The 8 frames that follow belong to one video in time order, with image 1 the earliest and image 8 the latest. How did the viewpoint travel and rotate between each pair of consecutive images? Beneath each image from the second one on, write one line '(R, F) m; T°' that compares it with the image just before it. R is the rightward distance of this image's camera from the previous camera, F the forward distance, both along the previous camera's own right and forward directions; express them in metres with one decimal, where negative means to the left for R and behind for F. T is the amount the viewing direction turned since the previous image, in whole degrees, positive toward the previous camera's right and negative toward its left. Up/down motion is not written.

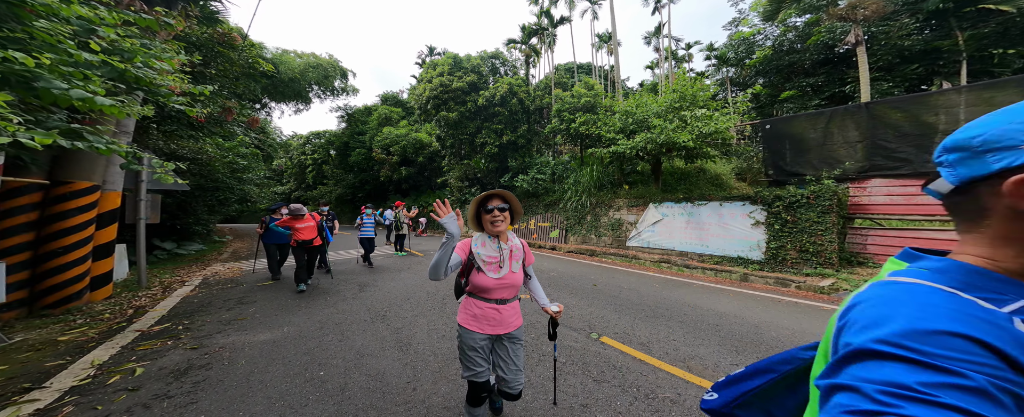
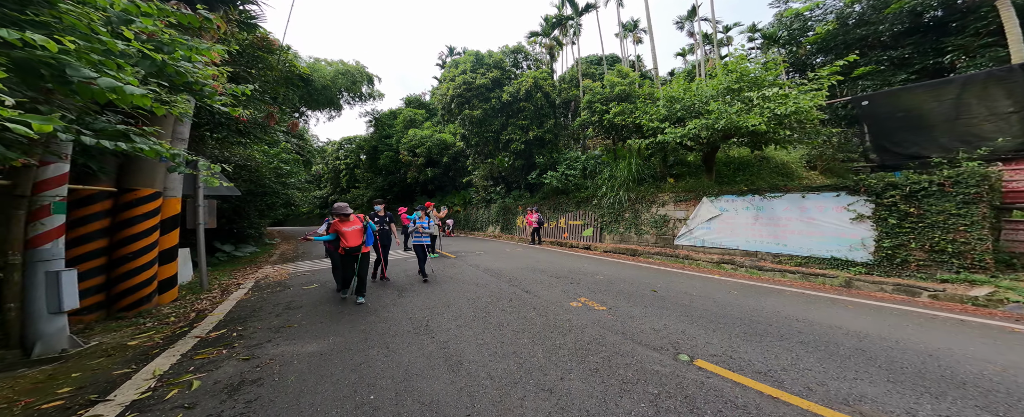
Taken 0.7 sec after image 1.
(-0.4, +0.4) m; -5°
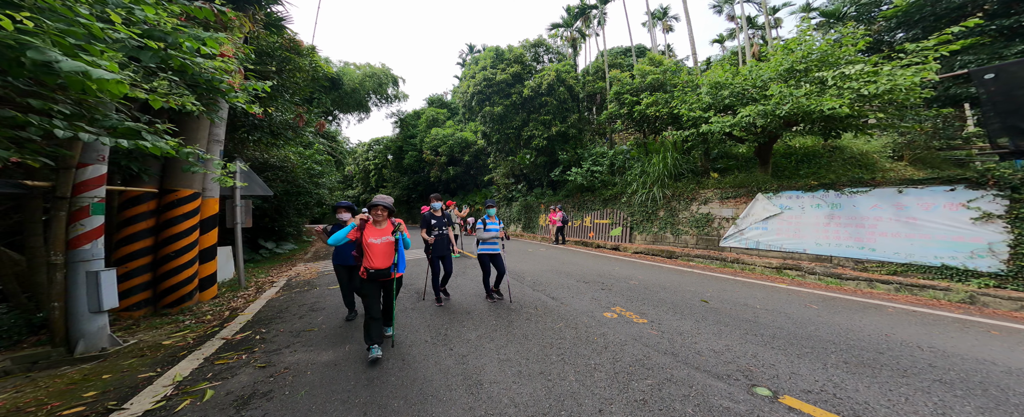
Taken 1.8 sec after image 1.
(-0.1, +0.4) m; -5°
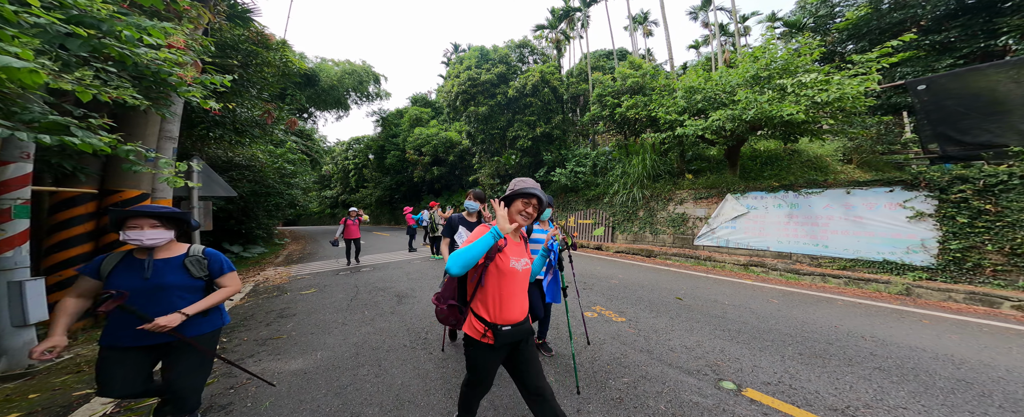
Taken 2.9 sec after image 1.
(+0.1, 0.0) m; +4°
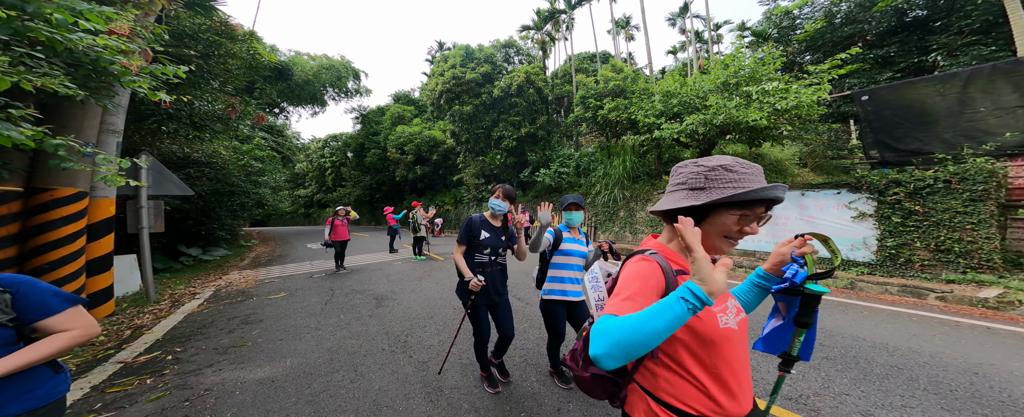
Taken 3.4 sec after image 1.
(0.0, 0.0) m; +4°
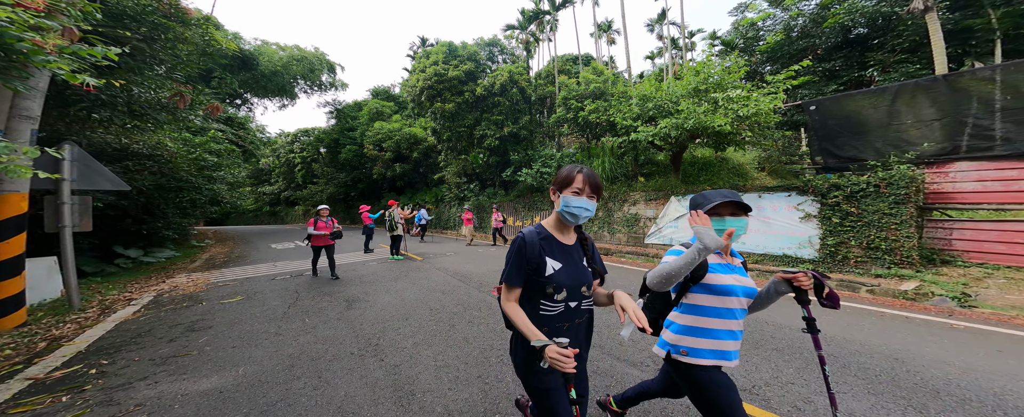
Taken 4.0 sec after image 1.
(0.0, 0.0) m; +5°
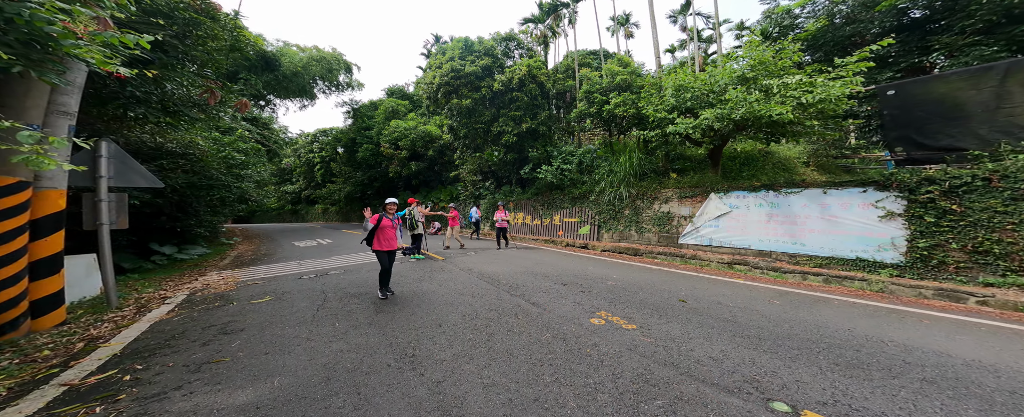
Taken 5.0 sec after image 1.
(-0.4, +0.3) m; -3°
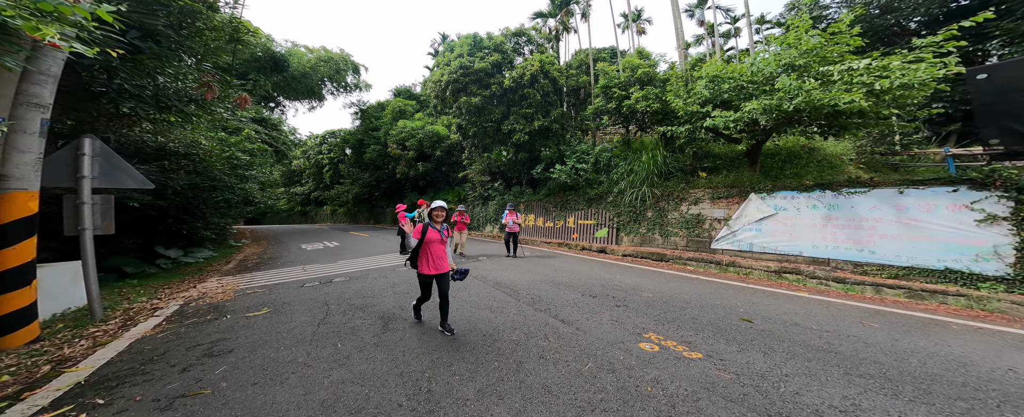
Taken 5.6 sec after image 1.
(-0.3, +0.5) m; -1°
